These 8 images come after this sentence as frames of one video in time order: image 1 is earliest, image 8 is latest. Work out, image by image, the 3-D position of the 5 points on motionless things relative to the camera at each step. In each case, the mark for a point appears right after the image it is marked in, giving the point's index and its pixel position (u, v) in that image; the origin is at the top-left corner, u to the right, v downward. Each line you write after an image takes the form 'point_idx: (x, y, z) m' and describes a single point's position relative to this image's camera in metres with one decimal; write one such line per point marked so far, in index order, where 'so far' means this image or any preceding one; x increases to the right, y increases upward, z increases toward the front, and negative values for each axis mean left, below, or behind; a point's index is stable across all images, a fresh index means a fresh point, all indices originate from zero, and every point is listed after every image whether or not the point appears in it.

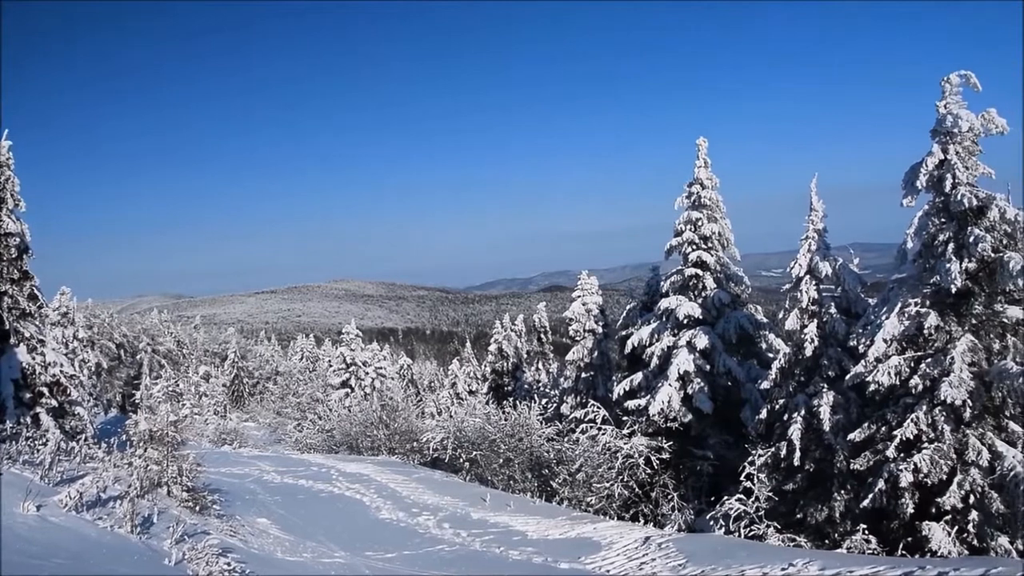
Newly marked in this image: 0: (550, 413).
0: (+0.9, -3.3, +19.3) m
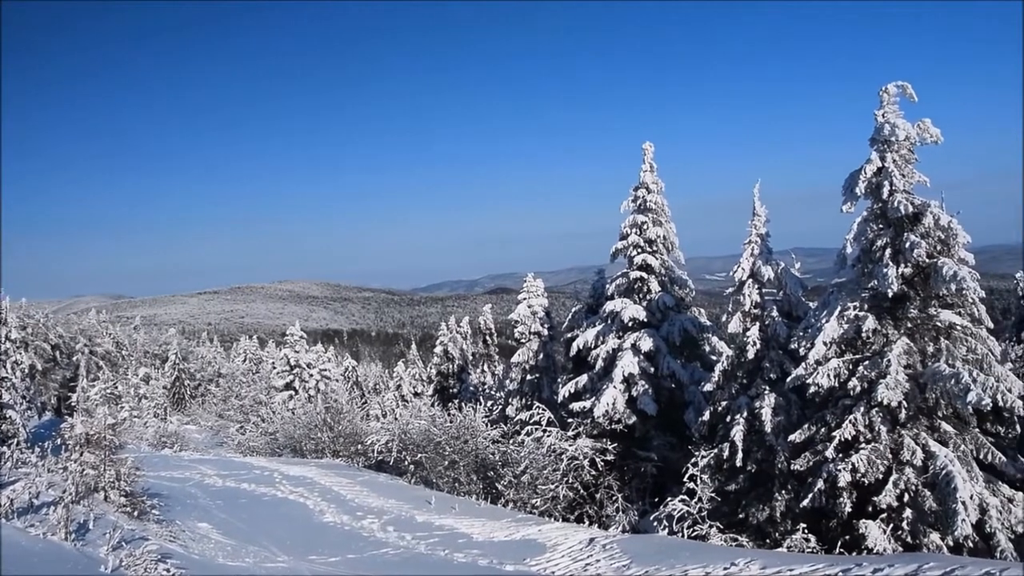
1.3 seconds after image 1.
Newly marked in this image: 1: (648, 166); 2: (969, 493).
0: (-0.5, -3.4, +19.3) m
1: (+3.3, +2.9, +17.5) m
2: (+9.0, -3.9, +14.0) m
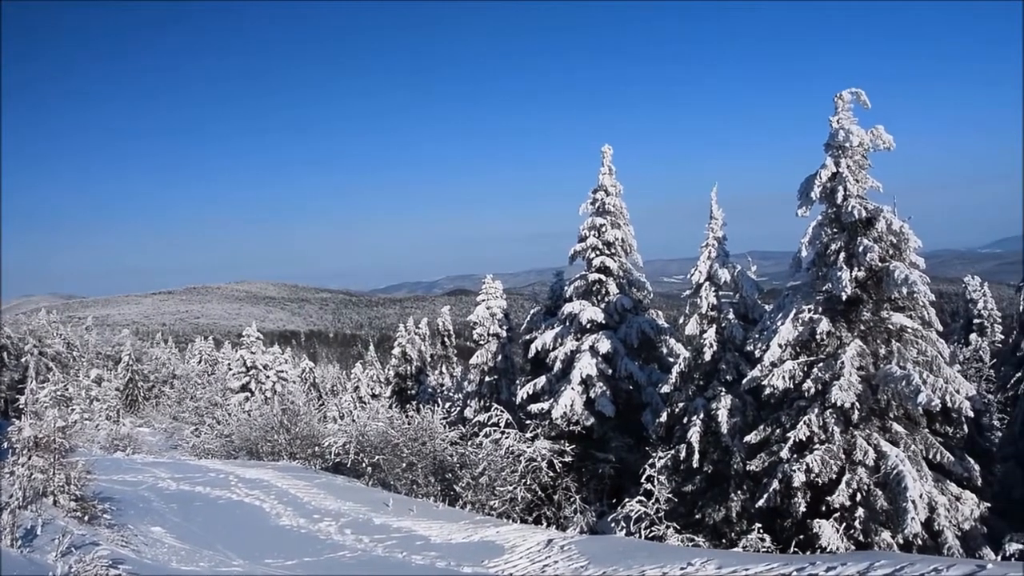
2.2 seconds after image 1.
0: (-1.6, -3.4, +19.2) m
1: (+2.3, +2.9, +17.6) m
2: (+8.1, -4.0, +14.2) m
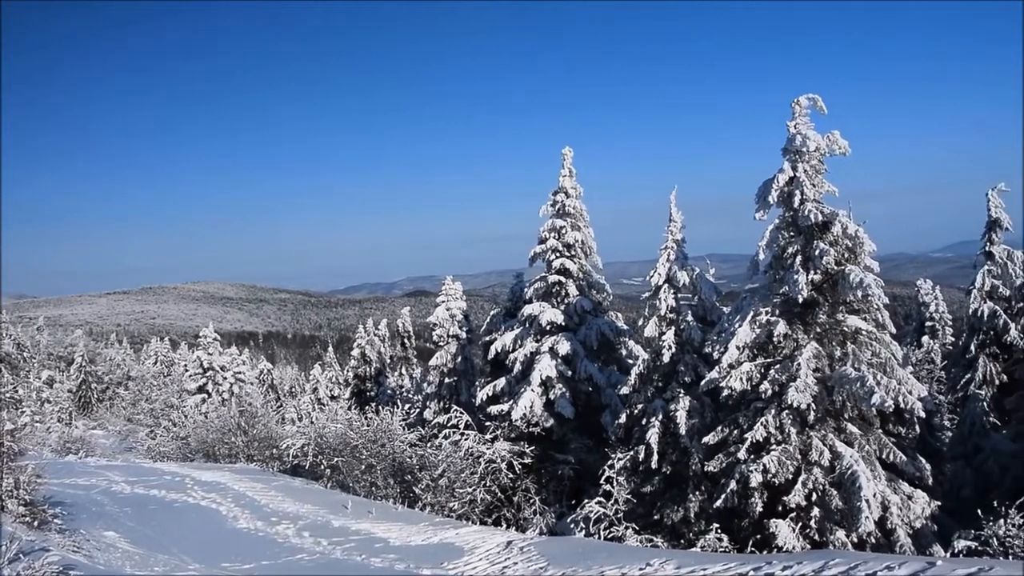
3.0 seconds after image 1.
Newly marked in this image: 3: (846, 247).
0: (-2.6, -3.4, +19.1) m
1: (+1.3, +2.8, +17.6) m
2: (+7.3, -4.0, +14.5) m
3: (+7.4, +0.9, +16.0) m
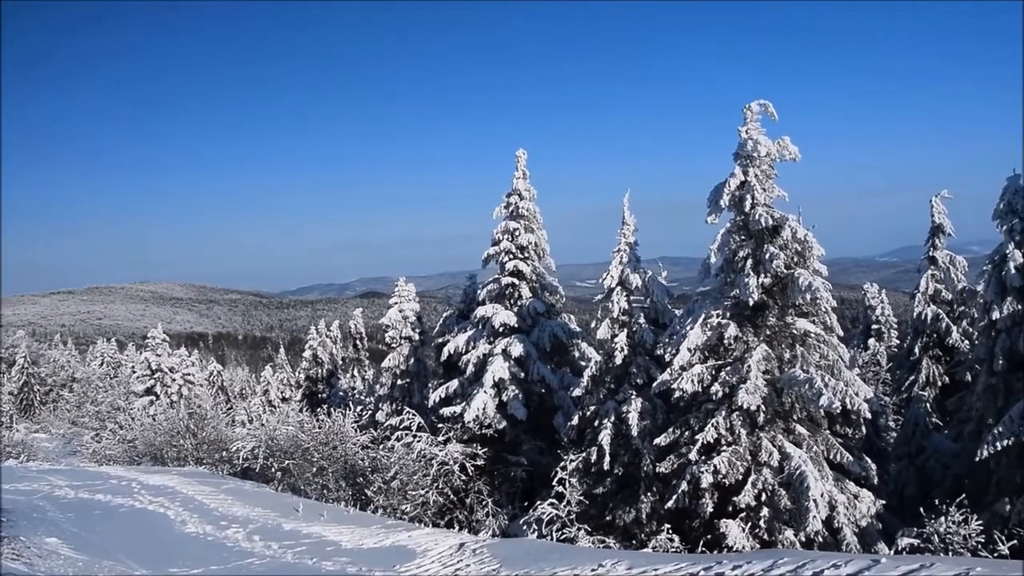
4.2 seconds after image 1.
0: (-3.8, -3.5, +19.0) m
1: (+0.2, +2.8, +17.7) m
2: (+6.2, -4.1, +14.7) m
3: (+6.3, +0.8, +16.3) m
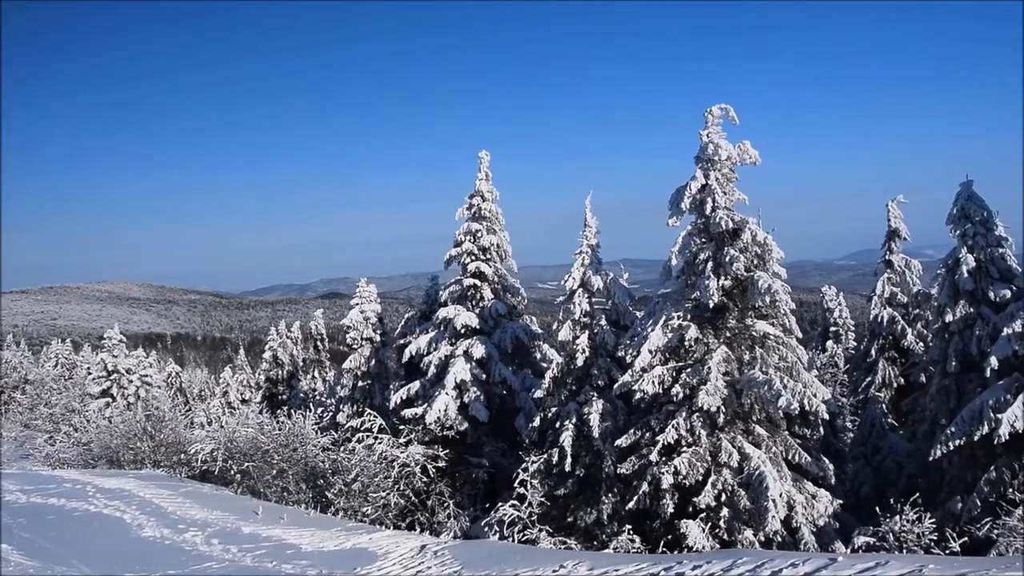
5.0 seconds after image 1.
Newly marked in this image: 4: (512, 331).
0: (-4.8, -3.5, +18.9) m
1: (-0.7, +2.8, +17.7) m
2: (+5.4, -4.2, +14.9) m
3: (+5.4, +0.8, +16.5) m
4: (0.0, -1.1, +17.6) m
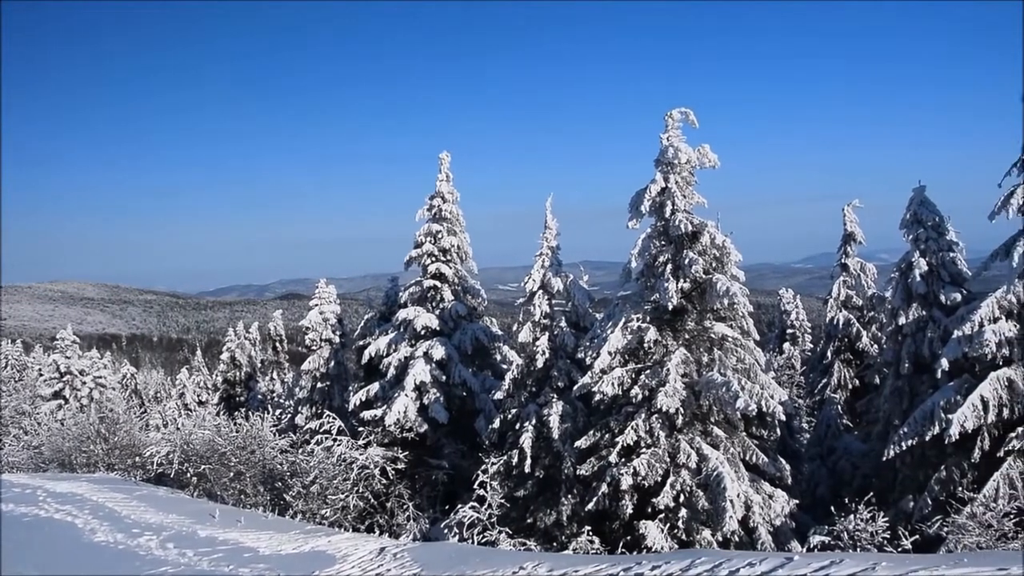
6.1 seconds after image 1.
0: (-5.8, -3.5, +18.7) m
1: (-1.6, +2.7, +17.7) m
2: (+4.5, -4.2, +15.1) m
3: (+4.5, +0.7, +16.7) m
4: (-1.0, -1.1, +17.6) m
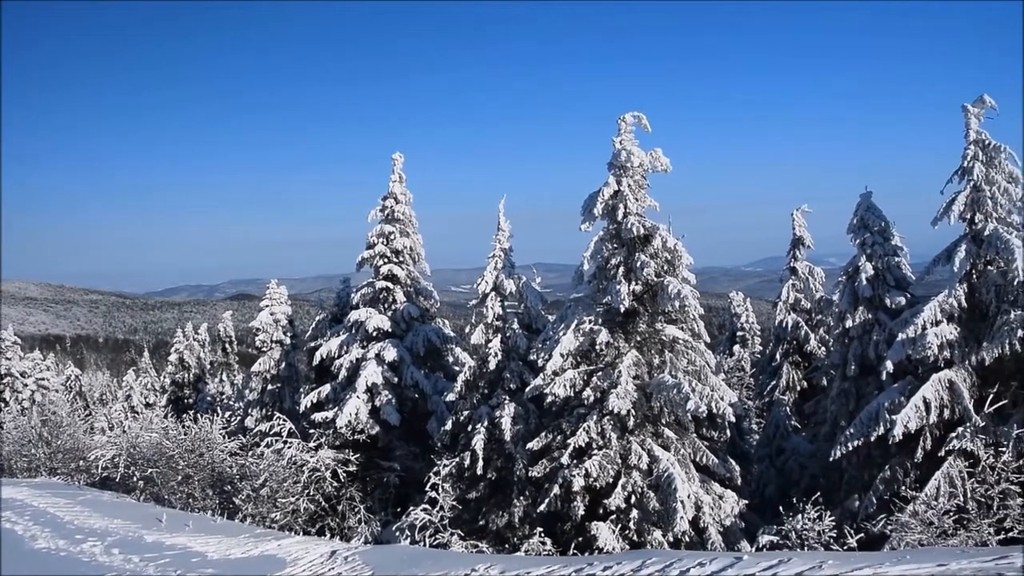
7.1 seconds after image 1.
0: (-7.0, -3.5, +18.5) m
1: (-2.8, +2.7, +17.7) m
2: (+3.4, -4.3, +15.2) m
3: (+3.4, +0.7, +16.9) m
4: (-2.1, -1.1, +17.6) m
